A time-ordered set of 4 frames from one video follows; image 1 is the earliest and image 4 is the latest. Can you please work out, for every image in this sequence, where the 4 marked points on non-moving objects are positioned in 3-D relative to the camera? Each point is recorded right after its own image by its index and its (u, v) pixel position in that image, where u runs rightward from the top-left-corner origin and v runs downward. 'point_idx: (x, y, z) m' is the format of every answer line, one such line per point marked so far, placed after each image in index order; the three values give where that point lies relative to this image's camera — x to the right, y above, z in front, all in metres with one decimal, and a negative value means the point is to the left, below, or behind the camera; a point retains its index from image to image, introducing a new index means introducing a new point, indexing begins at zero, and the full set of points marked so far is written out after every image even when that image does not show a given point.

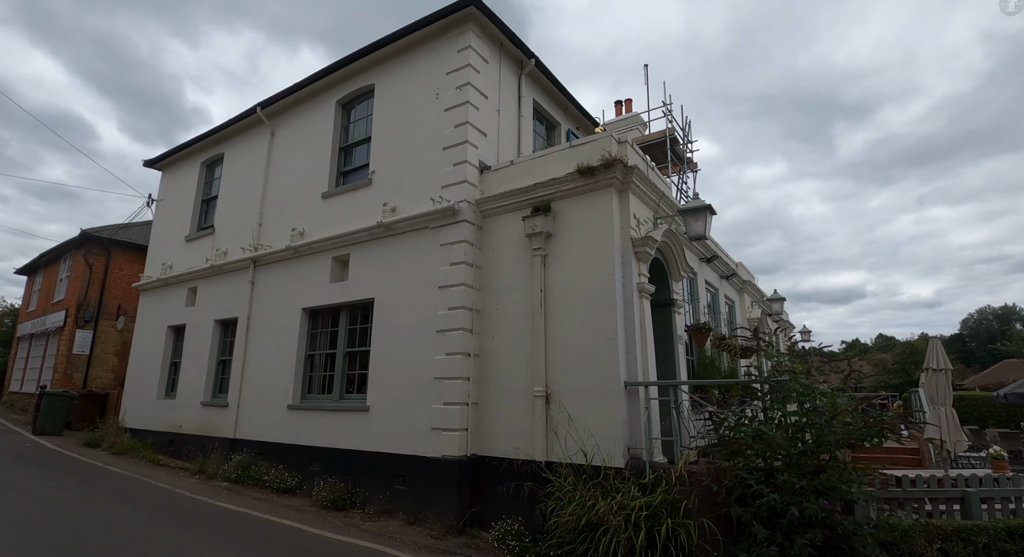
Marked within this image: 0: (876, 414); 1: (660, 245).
0: (+3.6, -1.5, +5.7) m
1: (+2.0, +0.5, +7.6) m
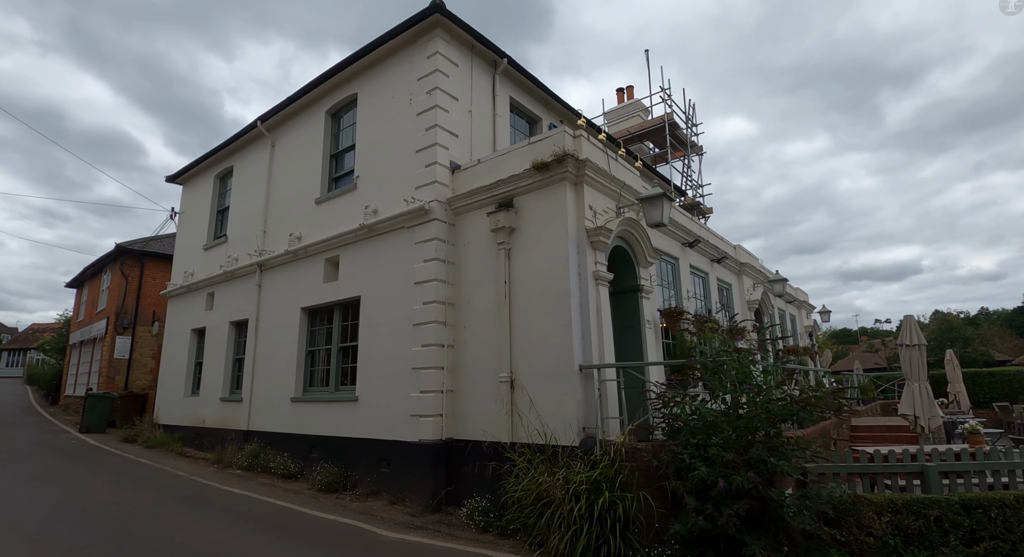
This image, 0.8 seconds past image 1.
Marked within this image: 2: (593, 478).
0: (+3.0, -1.3, +5.9) m
1: (+1.5, +0.7, +7.9) m
2: (+0.9, -2.1, +5.8) m
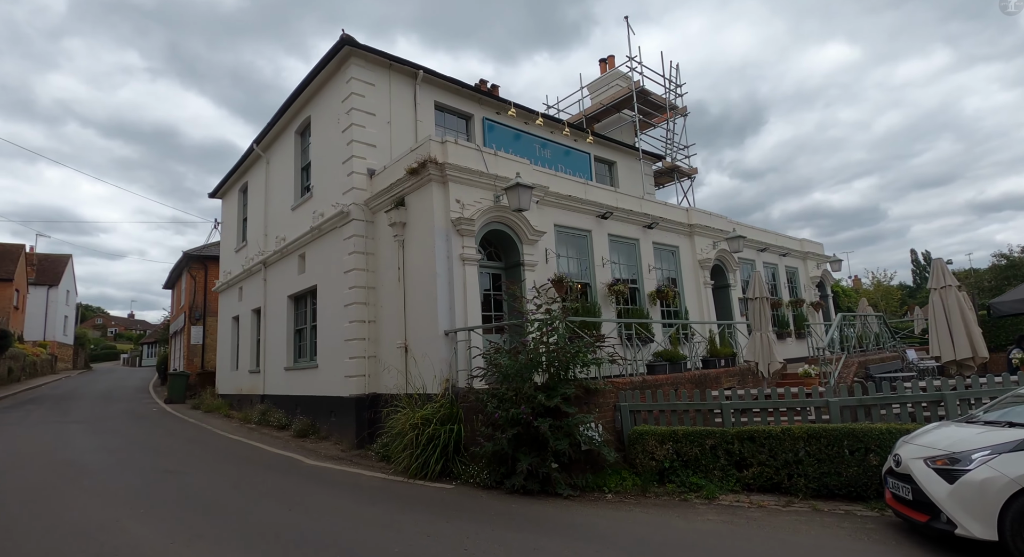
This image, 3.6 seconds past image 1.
0: (+0.9, -0.9, +7.3) m
1: (-0.4, +1.0, +9.4) m
2: (-1.1, -1.9, +7.7) m
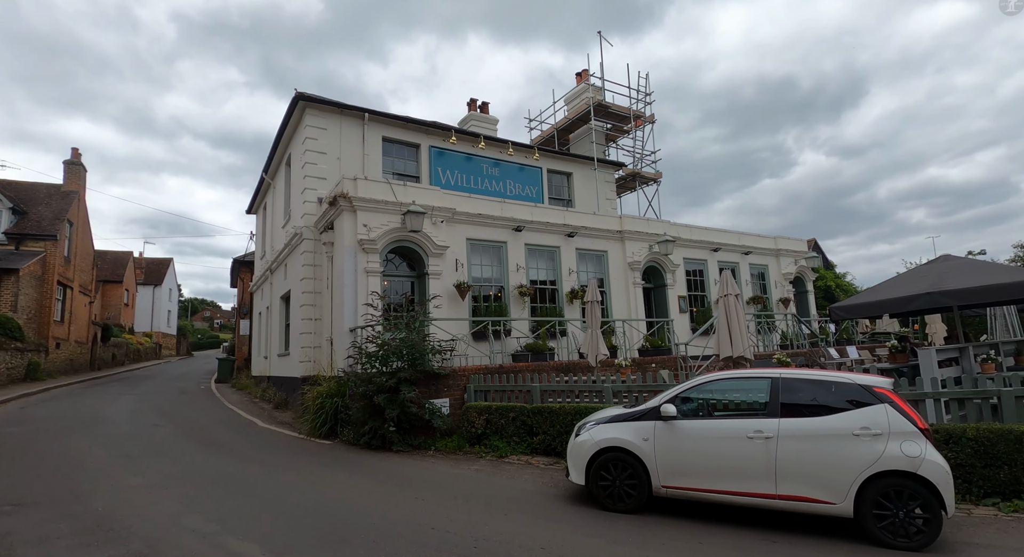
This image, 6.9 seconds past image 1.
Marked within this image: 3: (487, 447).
0: (-1.6, -1.1, +9.6) m
1: (-2.6, +0.9, +11.9) m
2: (-3.5, -2.1, +10.3) m
3: (-0.4, -2.8, +9.1) m
